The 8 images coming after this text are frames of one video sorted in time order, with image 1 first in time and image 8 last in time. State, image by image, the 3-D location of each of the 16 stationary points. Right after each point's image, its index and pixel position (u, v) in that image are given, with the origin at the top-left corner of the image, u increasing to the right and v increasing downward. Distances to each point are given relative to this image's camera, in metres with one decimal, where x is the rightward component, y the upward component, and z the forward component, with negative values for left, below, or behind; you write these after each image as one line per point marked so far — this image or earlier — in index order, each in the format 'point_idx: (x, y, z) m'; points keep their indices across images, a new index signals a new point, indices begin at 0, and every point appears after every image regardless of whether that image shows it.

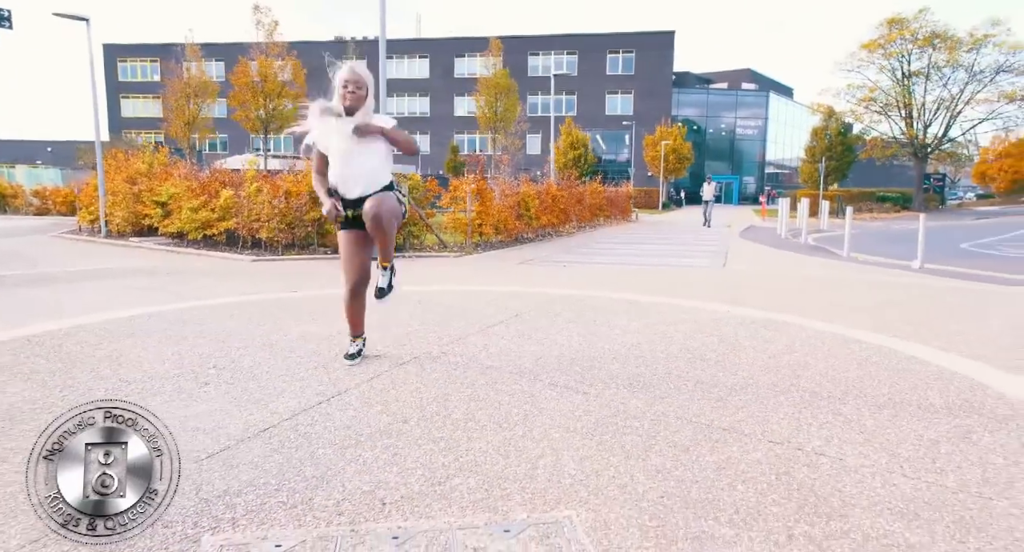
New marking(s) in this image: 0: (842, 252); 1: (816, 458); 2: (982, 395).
0: (+8.2, +0.6, +16.4) m
1: (+1.4, -0.8, +3.0) m
2: (+2.8, -0.7, +4.0) m
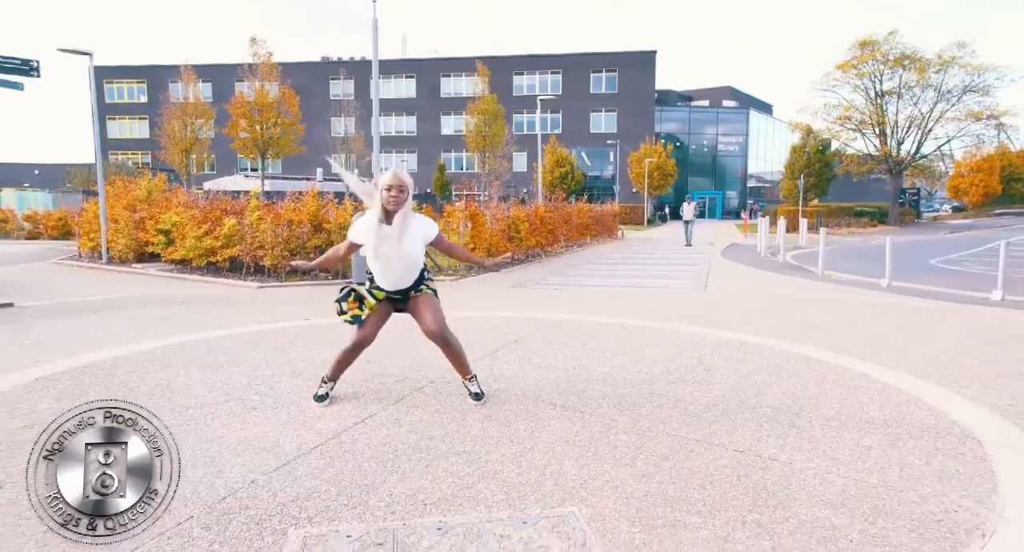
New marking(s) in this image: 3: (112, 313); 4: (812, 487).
0: (+8.0, +0.1, +17.2) m
1: (+1.4, -1.0, +3.7) m
2: (+2.9, -0.9, +4.7) m
3: (-5.9, -0.6, +9.5) m
4: (+1.5, -1.1, +3.3) m
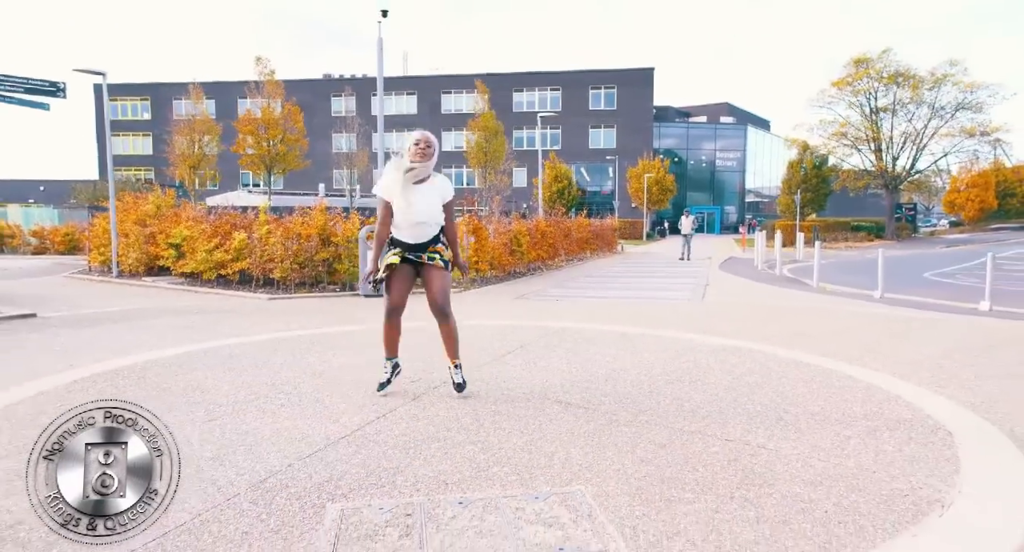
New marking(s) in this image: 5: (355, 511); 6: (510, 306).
0: (+8.1, -0.2, +17.6) m
1: (+1.5, -1.1, +4.0) m
2: (+2.9, -1.0, +5.1) m
3: (-5.9, -0.7, +9.9) m
4: (+1.6, -1.1, +3.7) m
5: (-0.8, -1.1, +3.2) m
6: (0.0, -0.5, +11.8) m
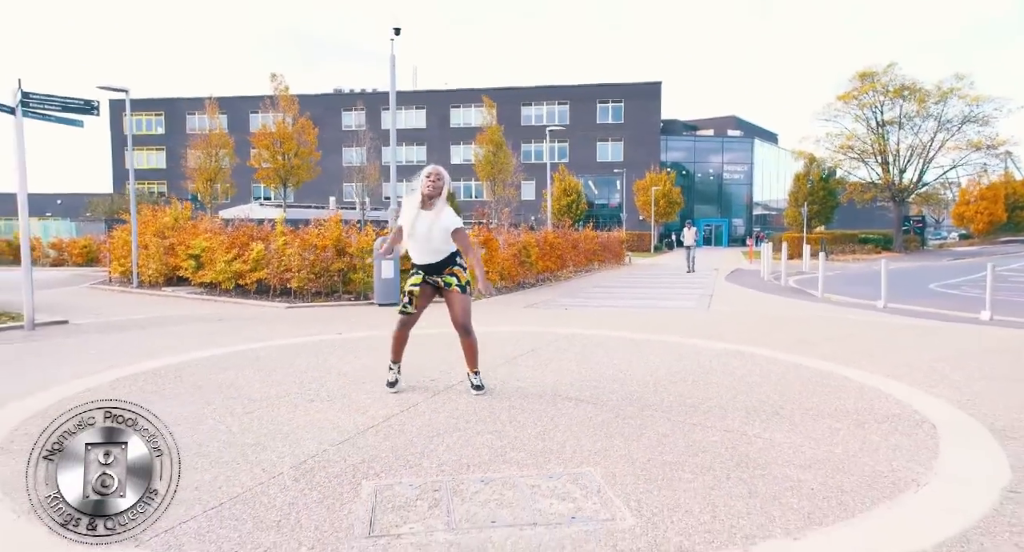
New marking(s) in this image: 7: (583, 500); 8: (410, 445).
0: (+8.3, -0.5, +17.9) m
1: (+1.6, -1.1, +4.4) m
2: (+3.0, -1.0, +5.4) m
3: (-5.7, -0.9, +10.4) m
4: (+1.7, -1.1, +4.0) m
5: (-0.7, -1.1, +3.6) m
6: (+0.2, -0.7, +12.2) m
7: (+0.4, -1.2, +3.4) m
8: (-0.7, -1.1, +4.3) m
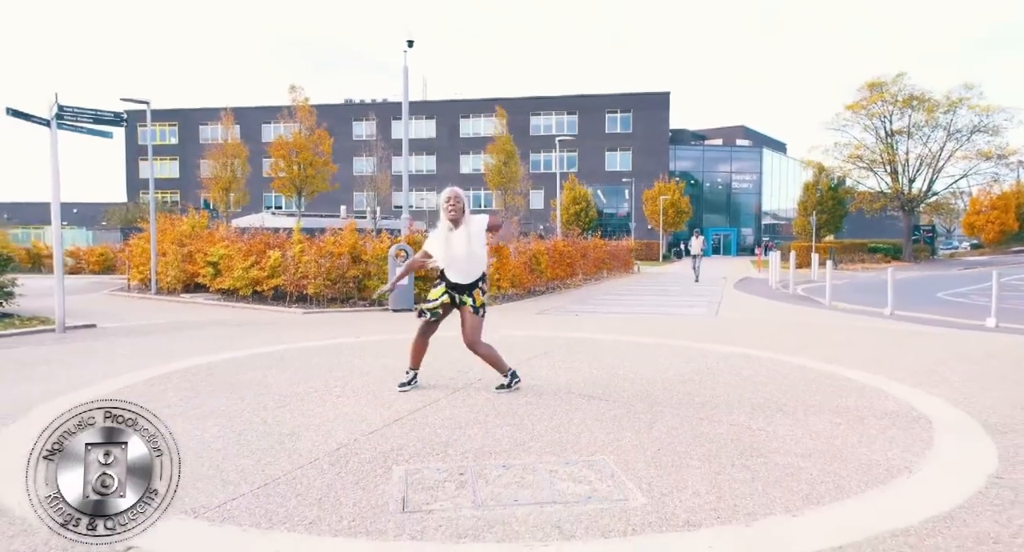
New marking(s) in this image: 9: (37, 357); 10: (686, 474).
0: (+8.6, -0.7, +18.1) m
1: (+1.7, -1.1, +4.6) m
2: (+3.2, -1.0, +5.6) m
3: (-5.5, -0.9, +10.7) m
4: (+1.8, -1.1, +4.3) m
5: (-0.6, -1.1, +3.9) m
6: (+0.4, -0.8, +12.4) m
7: (+0.5, -1.2, +3.7) m
8: (-0.5, -1.1, +4.6) m
9: (-6.0, -1.0, +8.3) m
10: (+1.0, -1.1, +3.8) m
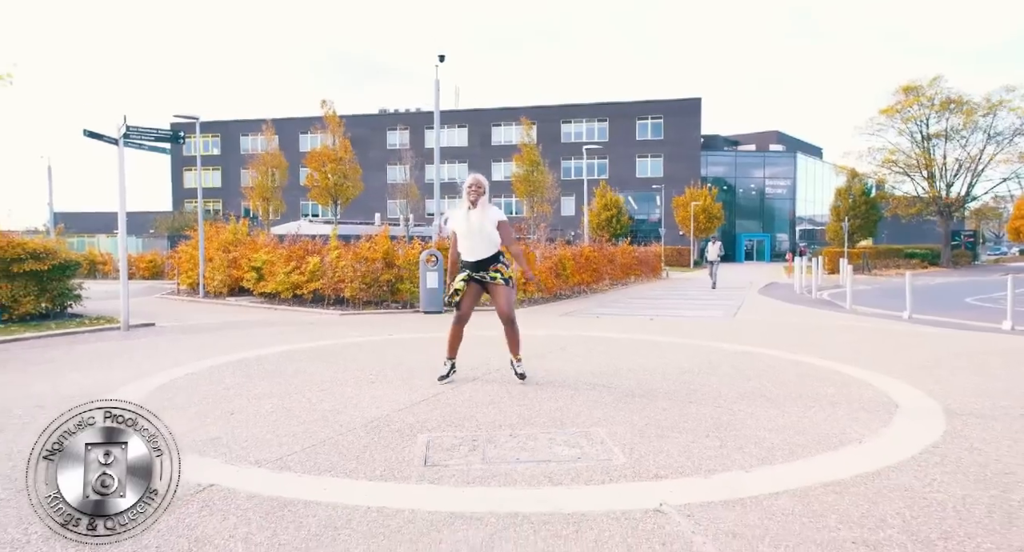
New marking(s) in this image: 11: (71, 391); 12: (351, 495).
0: (+9.3, -0.8, +18.4) m
1: (+1.8, -1.1, +5.3) m
2: (+3.3, -1.0, +6.2) m
3: (-5.1, -1.0, +11.7) m
4: (+1.9, -1.1, +4.9) m
5: (-0.5, -1.1, +4.6) m
6: (+0.8, -0.9, +13.1) m
7: (+0.5, -1.1, +4.4) m
8: (-0.5, -1.1, +5.3) m
9: (-5.7, -1.1, +9.3) m
10: (+1.0, -1.1, +4.5) m
11: (-4.2, -1.1, +6.3) m
12: (-0.8, -1.2, +3.6) m
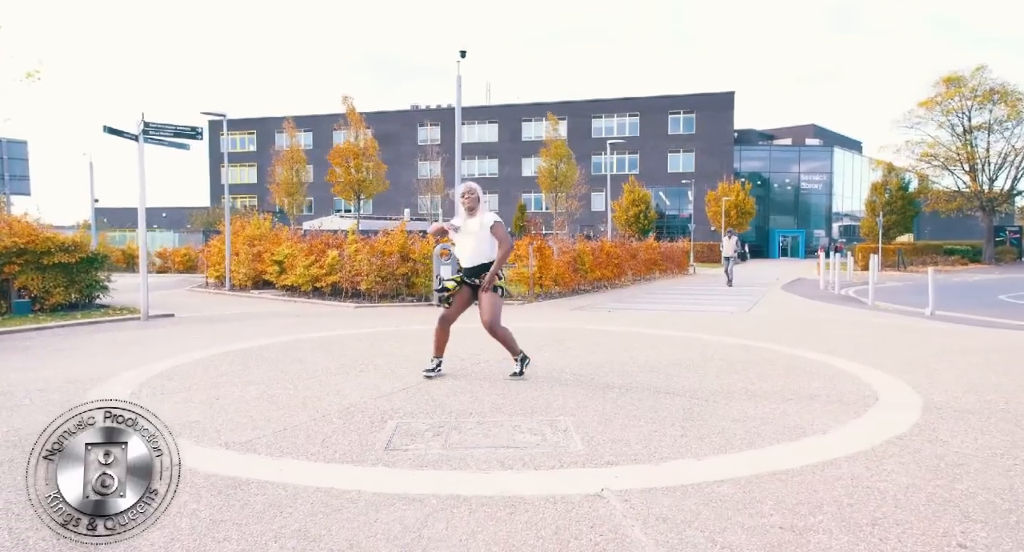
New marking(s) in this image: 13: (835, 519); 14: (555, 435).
0: (+9.8, -0.7, +18.0) m
1: (+1.6, -1.0, +5.3) m
2: (+3.1, -1.0, +6.1) m
3: (-5.0, -0.9, +12.0) m
4: (+1.6, -1.0, +4.9) m
5: (-0.8, -1.1, +4.7) m
6: (+1.0, -0.8, +13.2) m
7: (+0.3, -1.1, +4.4) m
8: (-0.7, -1.0, +5.4) m
9: (-5.7, -0.9, +9.7) m
10: (+0.8, -1.1, +4.5) m
11: (-4.3, -1.0, +6.5) m
12: (-1.1, -1.1, +3.7) m
13: (+1.5, -1.1, +3.0) m
14: (+0.3, -1.1, +4.4) m
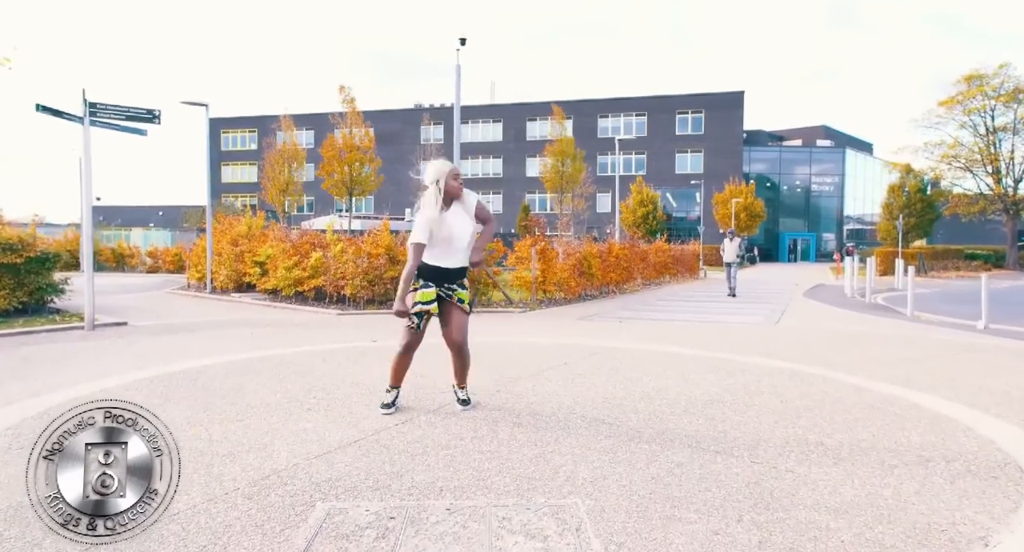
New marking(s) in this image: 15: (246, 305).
0: (+9.8, -0.9, +16.4) m
1: (+1.5, -1.1, +3.7) m
2: (+3.1, -1.1, +4.5) m
3: (-5.0, -0.9, +10.5) m
4: (+1.6, -1.1, +3.3) m
5: (-0.8, -1.1, +3.2) m
6: (+1.0, -0.9, +11.6) m
7: (+0.2, -1.1, +2.9) m
8: (-0.7, -1.1, +3.9) m
9: (-5.8, -1.0, +8.2) m
10: (+0.7, -1.1, +2.9) m
11: (-4.4, -1.0, +5.0) m
12: (-1.2, -1.2, +2.2) m
13: (+1.4, -1.2, +1.5) m
14: (+0.2, -1.1, +2.9) m
15: (-6.5, -0.7, +16.2) m
